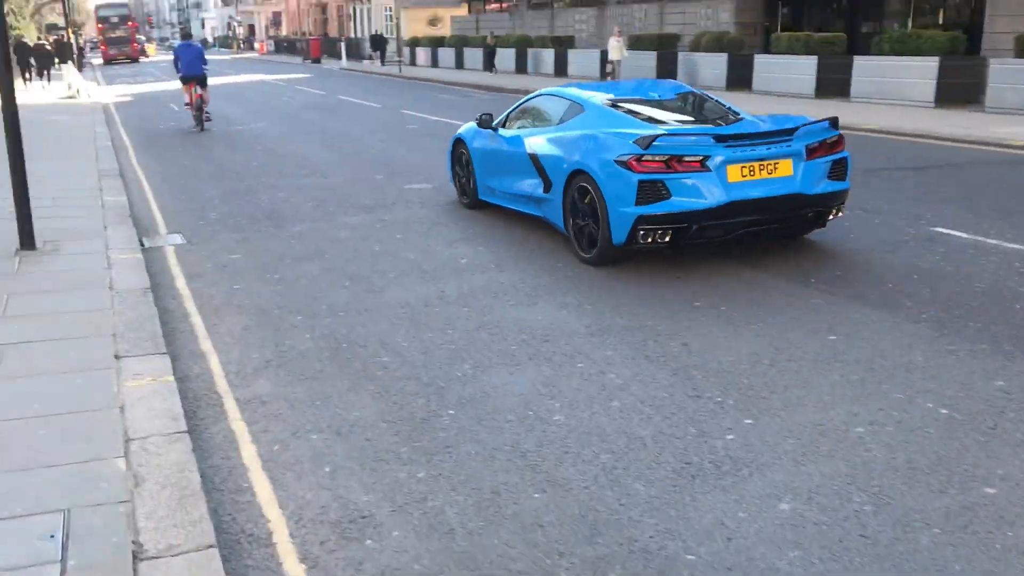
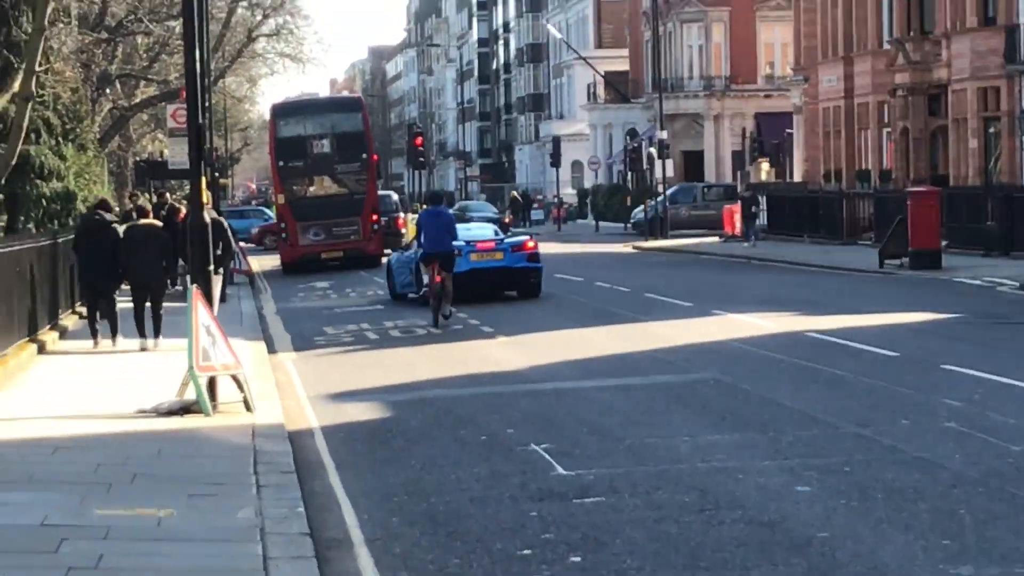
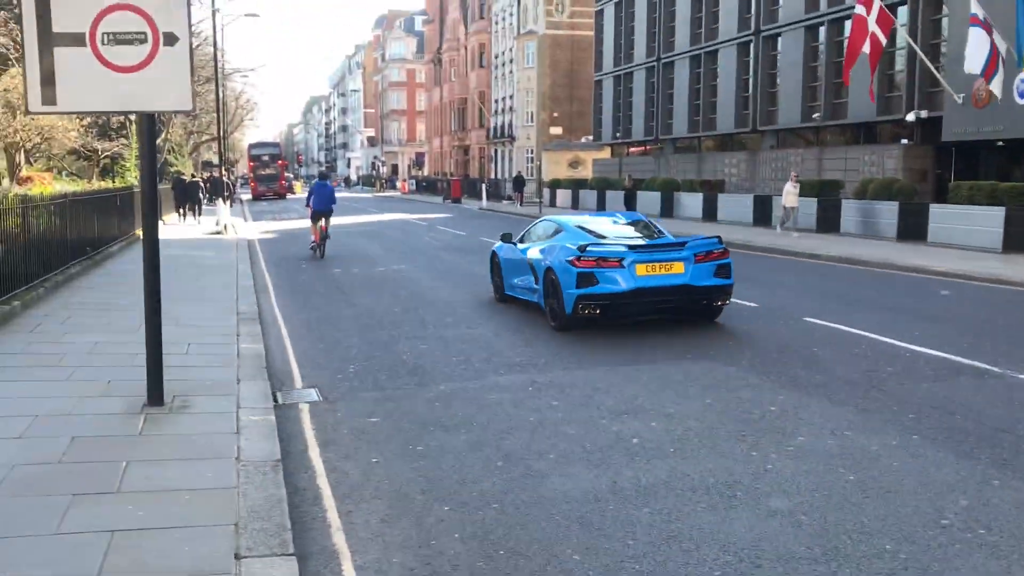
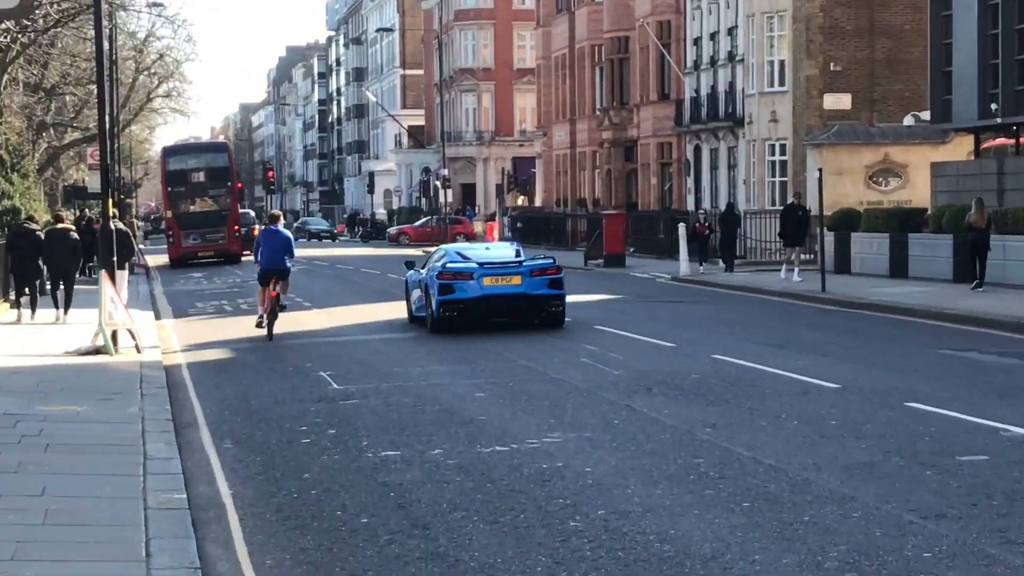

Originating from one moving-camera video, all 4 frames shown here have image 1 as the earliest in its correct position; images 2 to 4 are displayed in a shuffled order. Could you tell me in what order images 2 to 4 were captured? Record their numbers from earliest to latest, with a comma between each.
3, 4, 2
